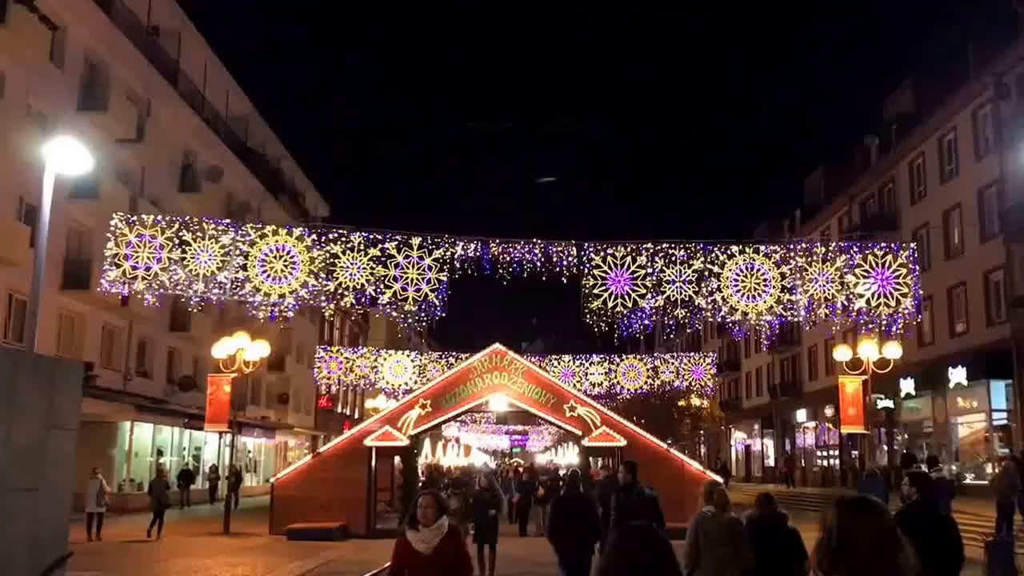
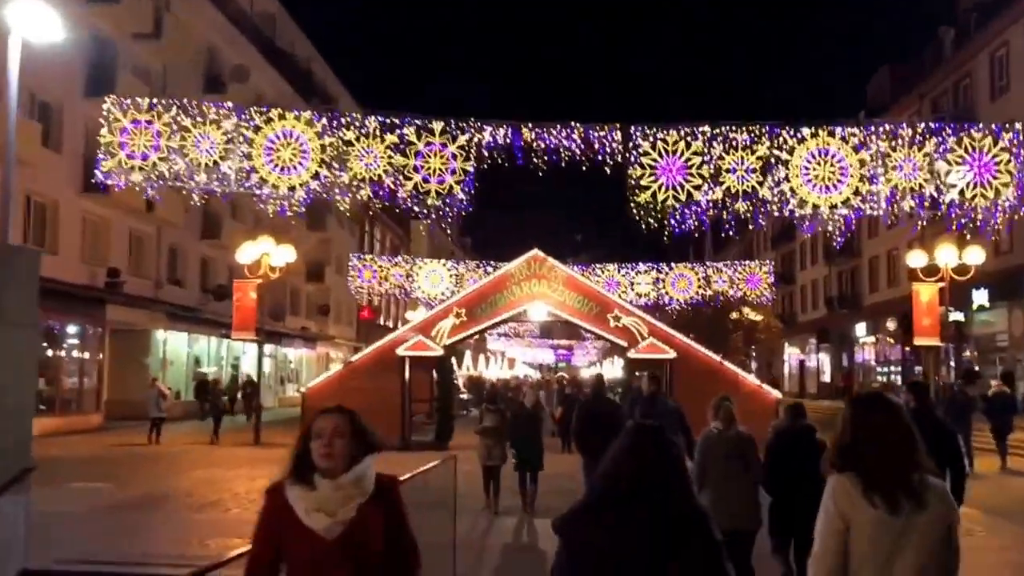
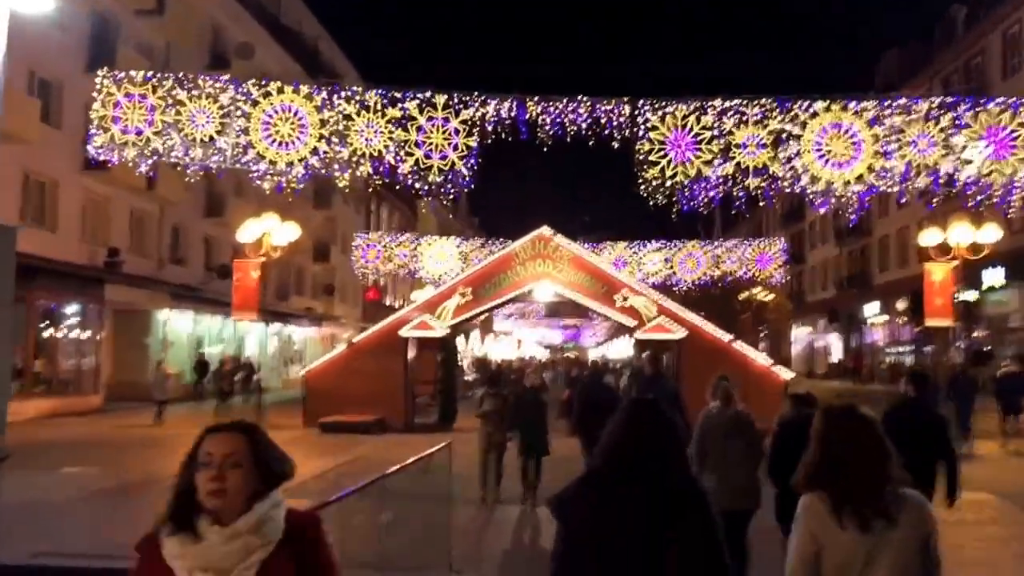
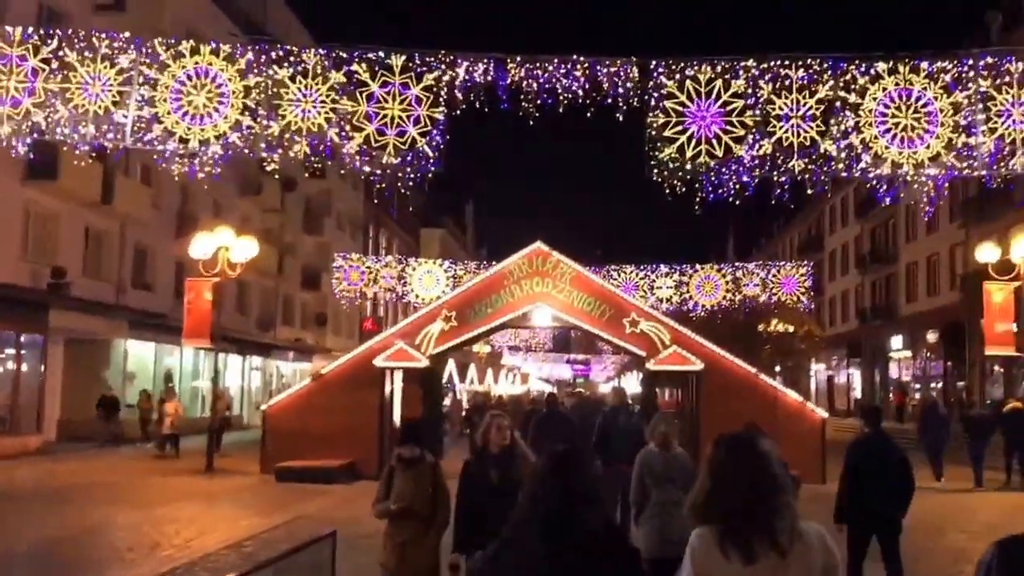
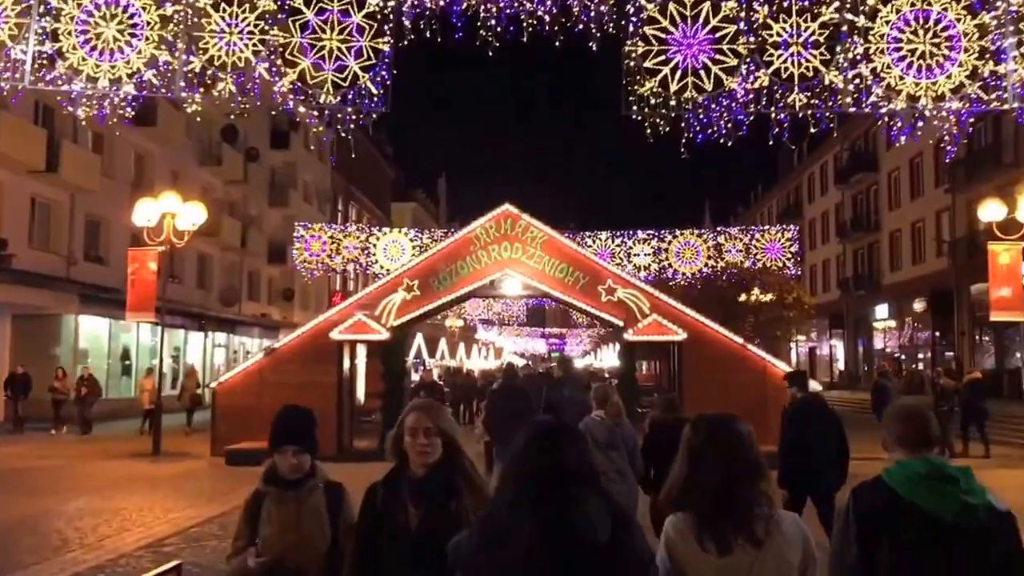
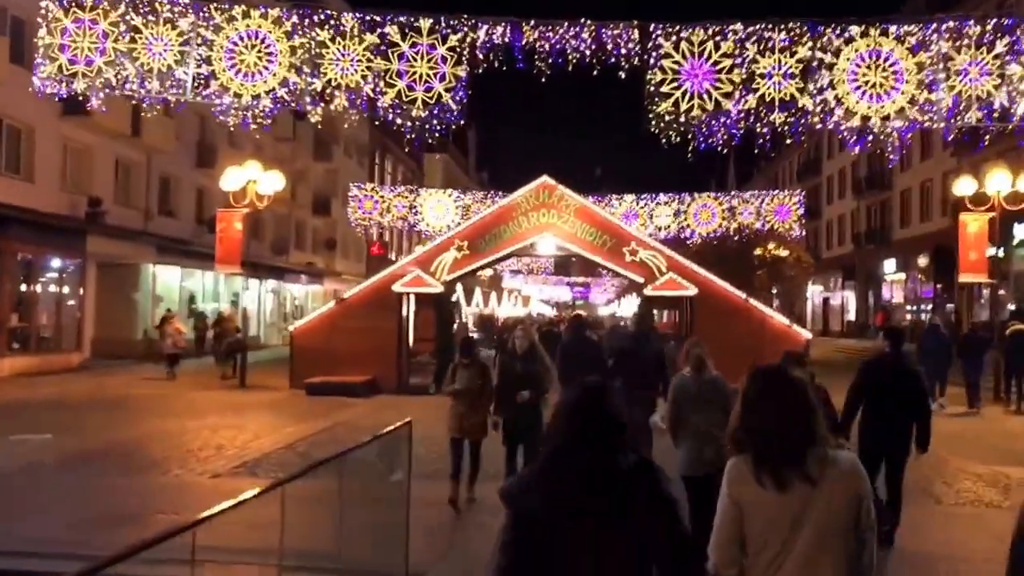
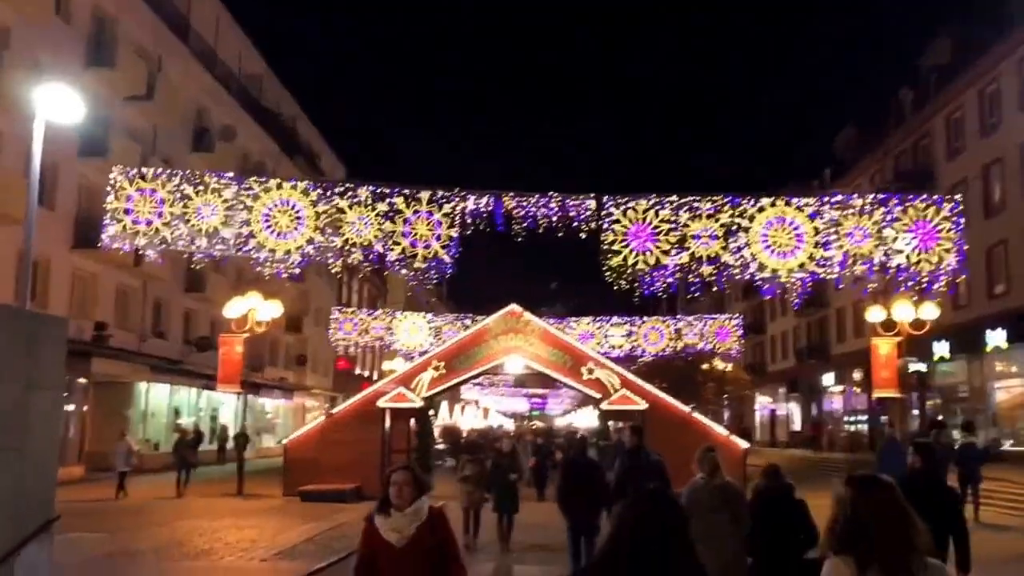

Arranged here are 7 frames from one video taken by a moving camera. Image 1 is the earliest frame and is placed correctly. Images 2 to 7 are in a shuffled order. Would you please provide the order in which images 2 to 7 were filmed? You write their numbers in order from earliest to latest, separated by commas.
7, 2, 3, 6, 4, 5
